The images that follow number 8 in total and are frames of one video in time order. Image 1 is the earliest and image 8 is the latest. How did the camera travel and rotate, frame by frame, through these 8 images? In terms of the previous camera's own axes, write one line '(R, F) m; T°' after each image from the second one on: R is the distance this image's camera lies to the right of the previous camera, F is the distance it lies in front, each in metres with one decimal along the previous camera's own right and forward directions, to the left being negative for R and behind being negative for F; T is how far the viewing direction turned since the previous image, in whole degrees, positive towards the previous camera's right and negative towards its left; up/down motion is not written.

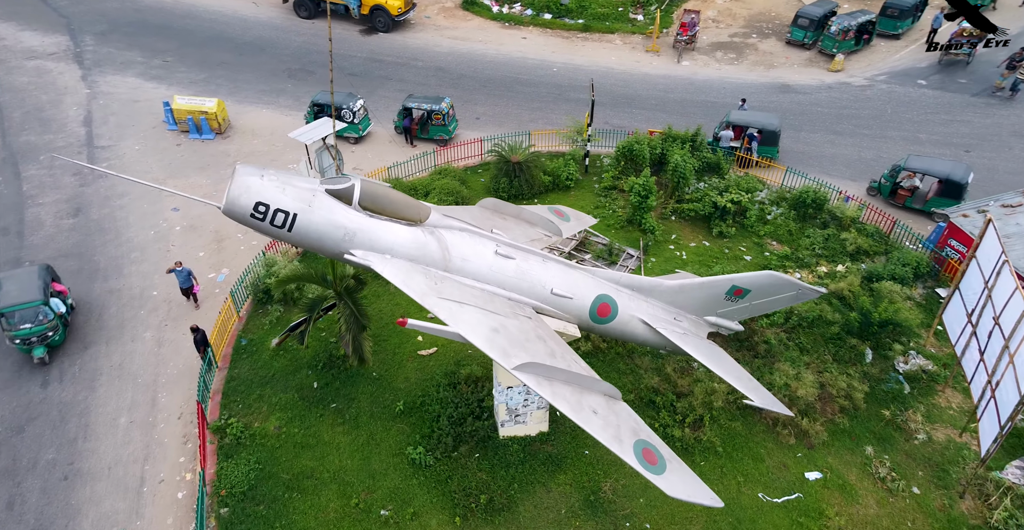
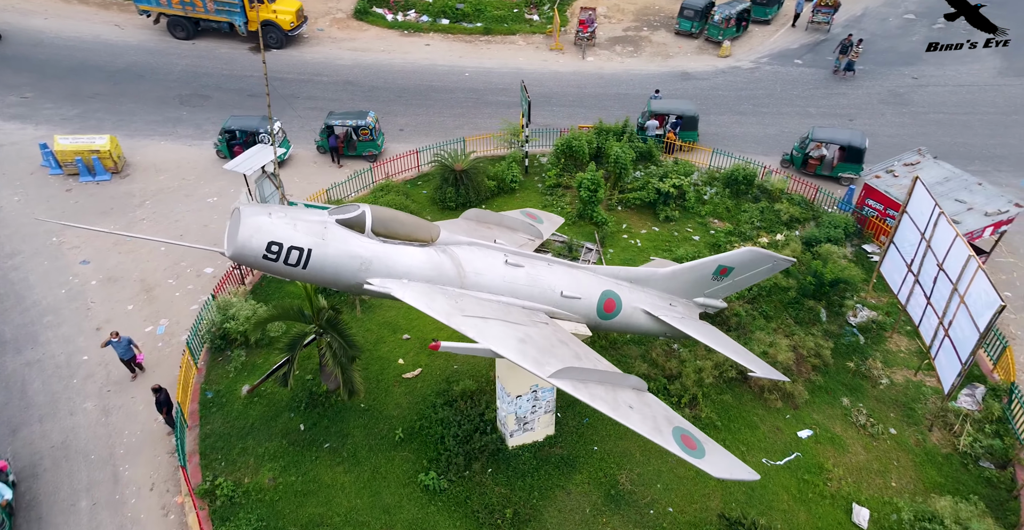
(-1.3, +0.3) m; +9°
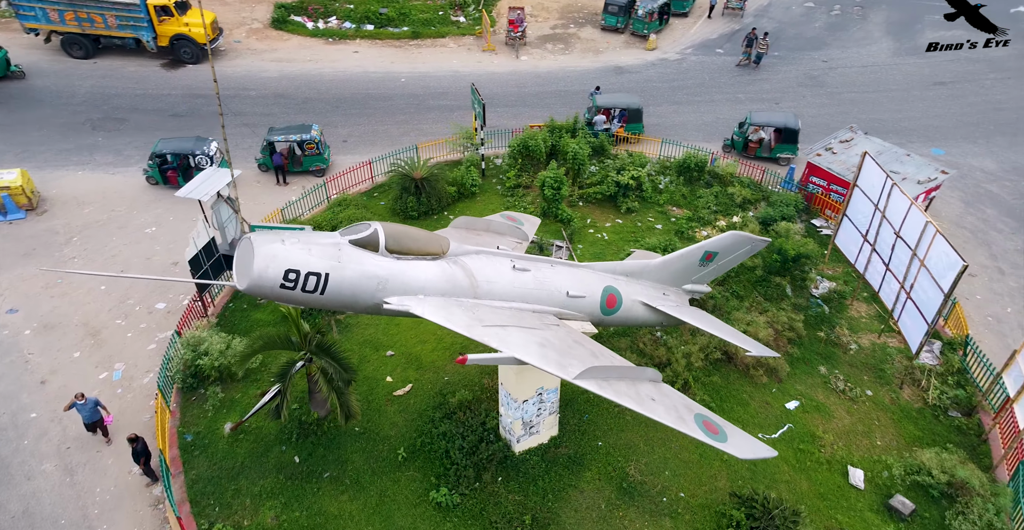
(-0.9, +0.2) m; +6°
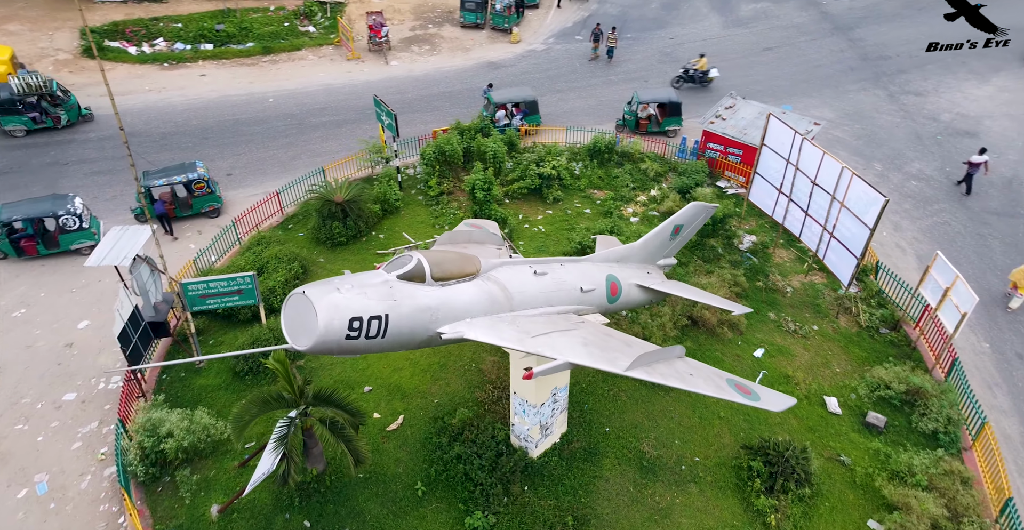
(-1.8, +0.4) m; +12°
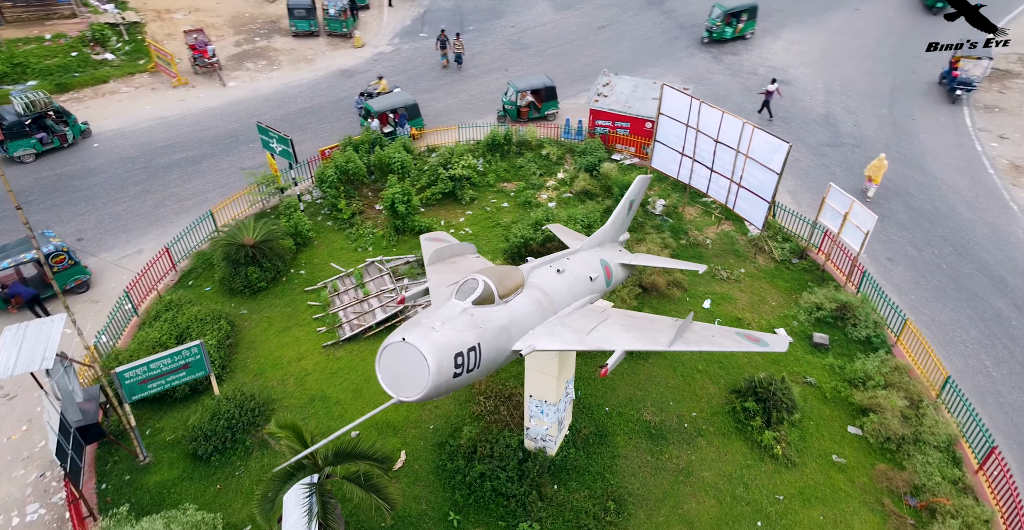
(-2.0, +0.4) m; +14°
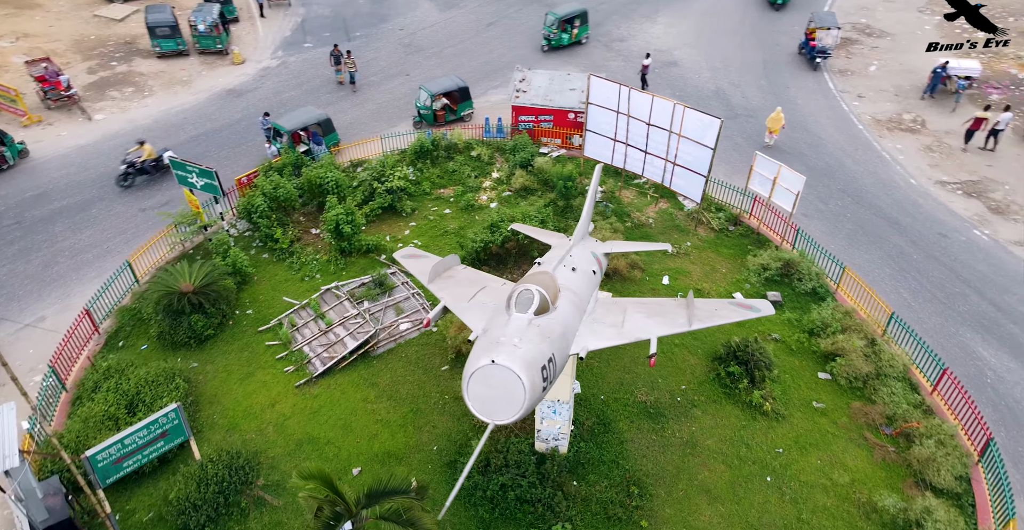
(-1.4, +0.2) m; +10°
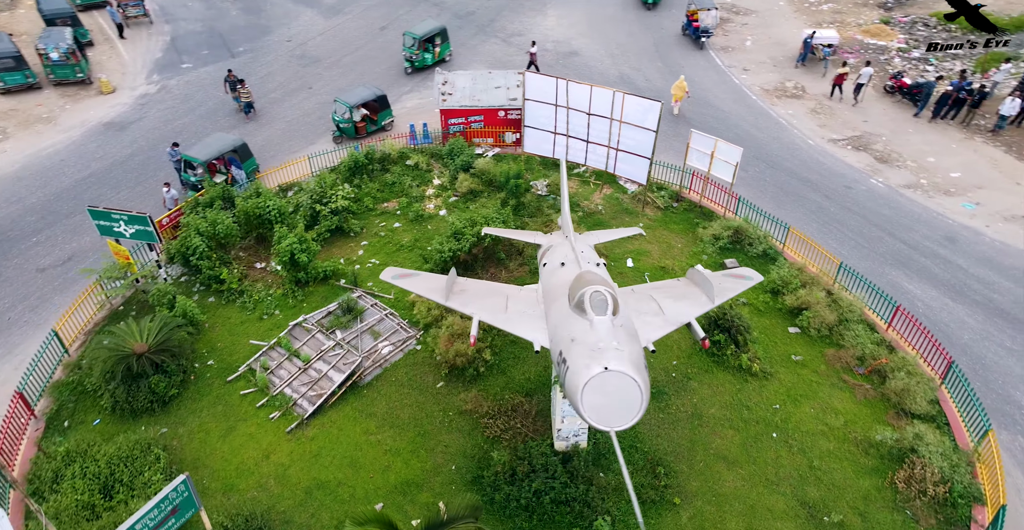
(-1.5, +0.2) m; +9°
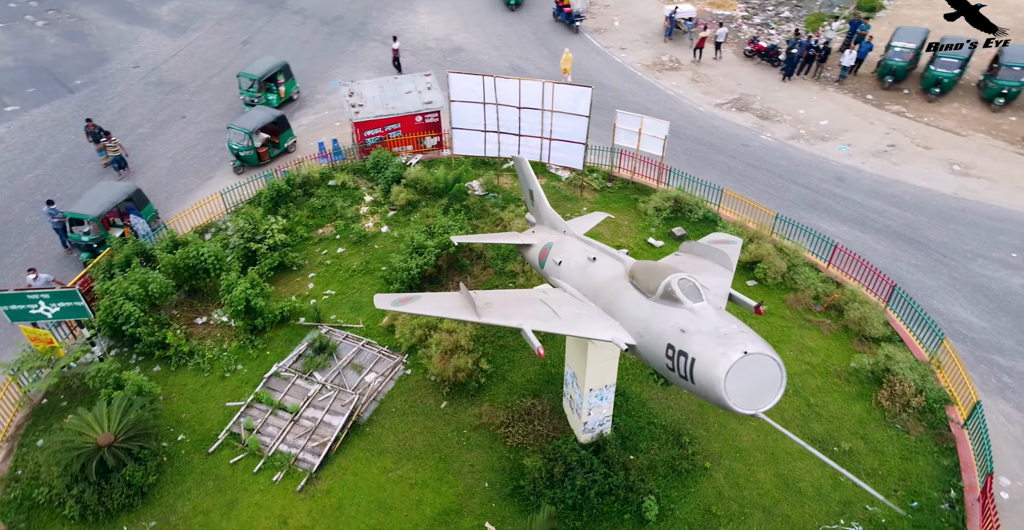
(-1.9, +0.2) m; +11°
